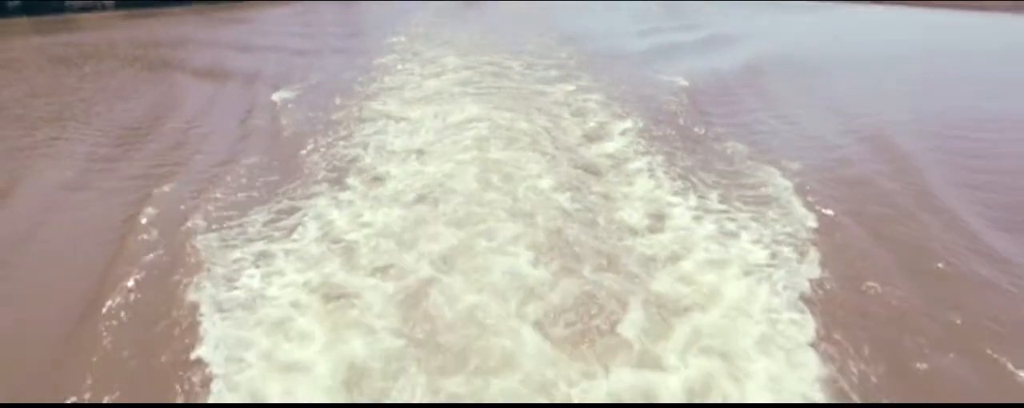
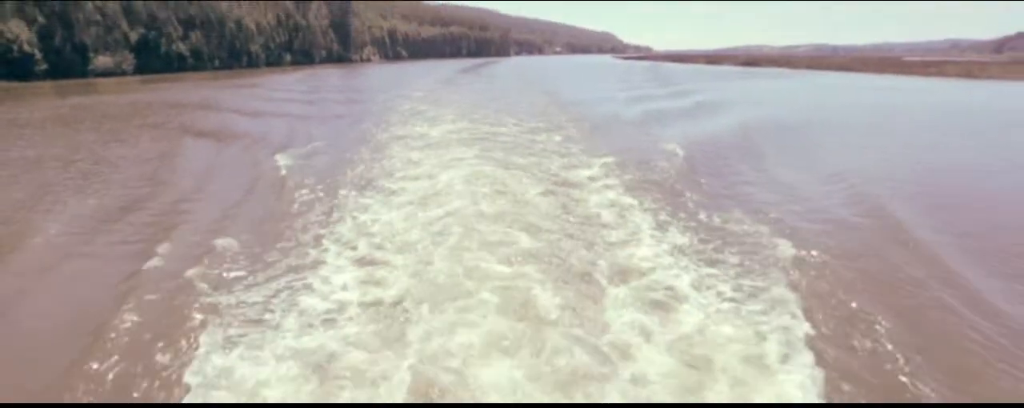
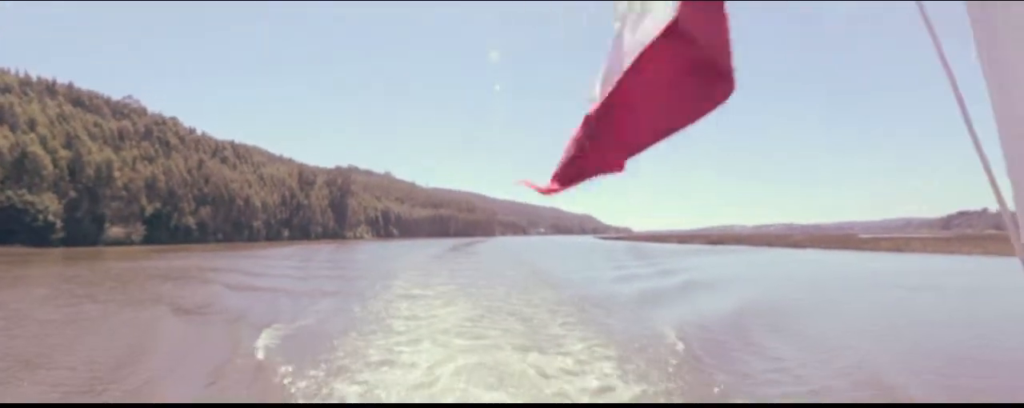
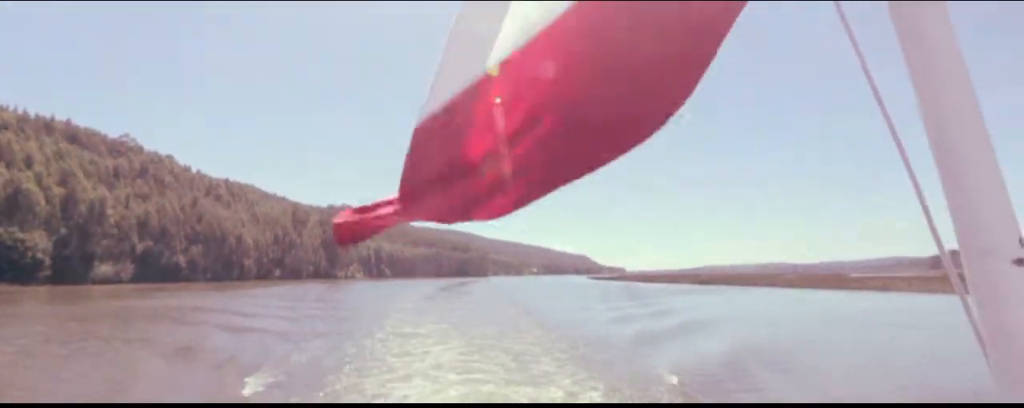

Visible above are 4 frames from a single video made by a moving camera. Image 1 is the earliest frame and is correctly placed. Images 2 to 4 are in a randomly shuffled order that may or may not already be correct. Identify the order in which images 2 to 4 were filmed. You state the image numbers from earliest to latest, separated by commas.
2, 3, 4
